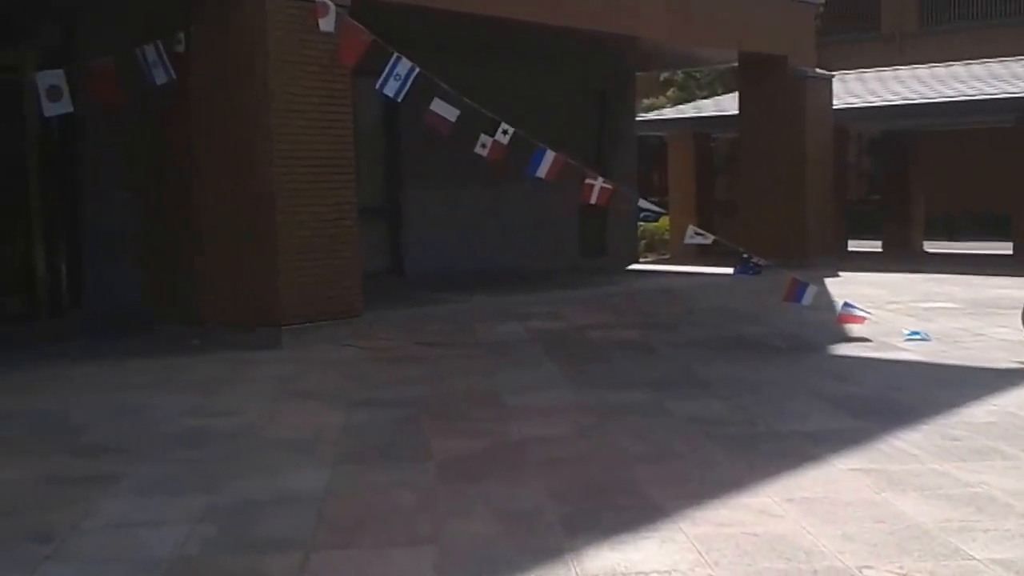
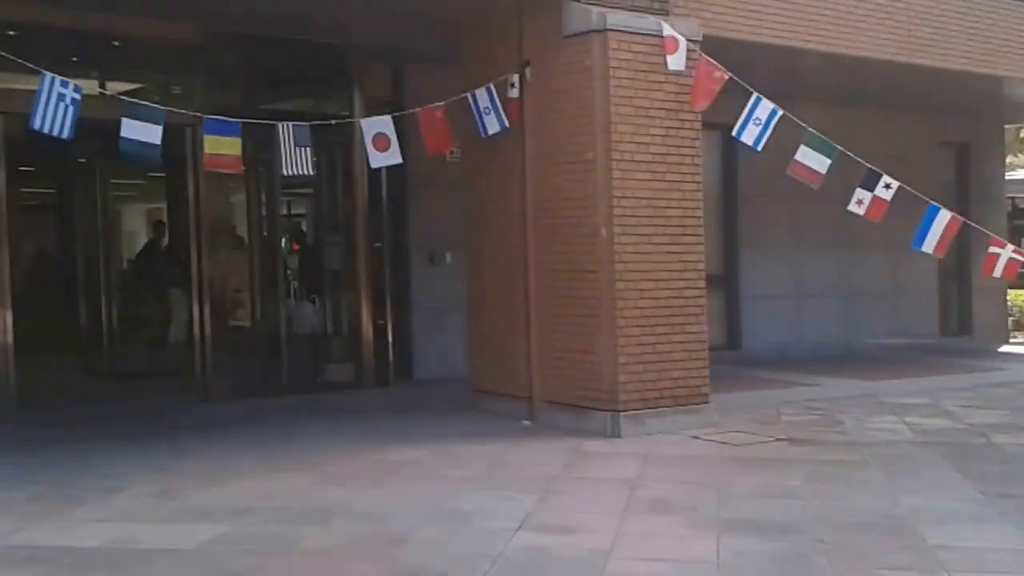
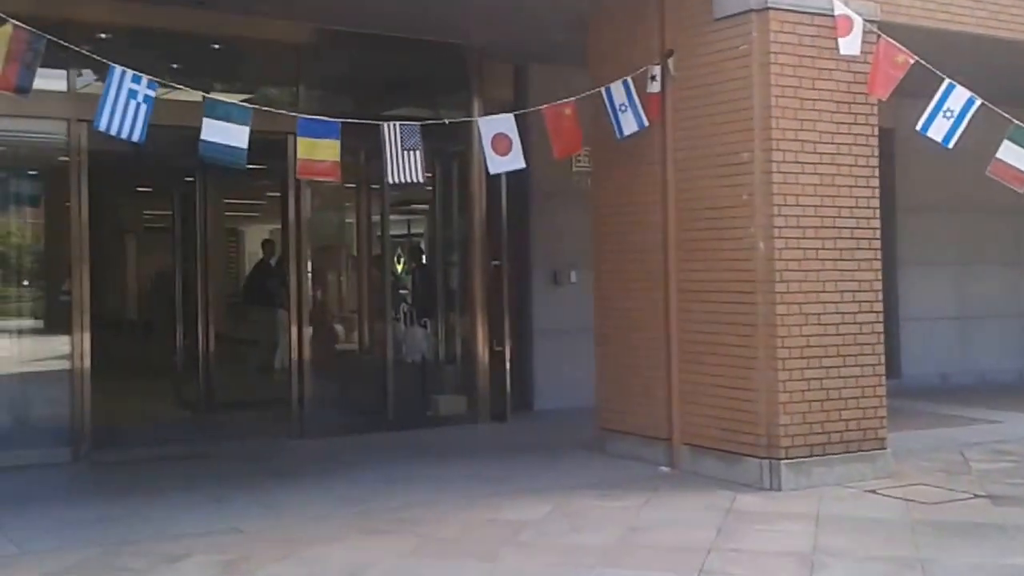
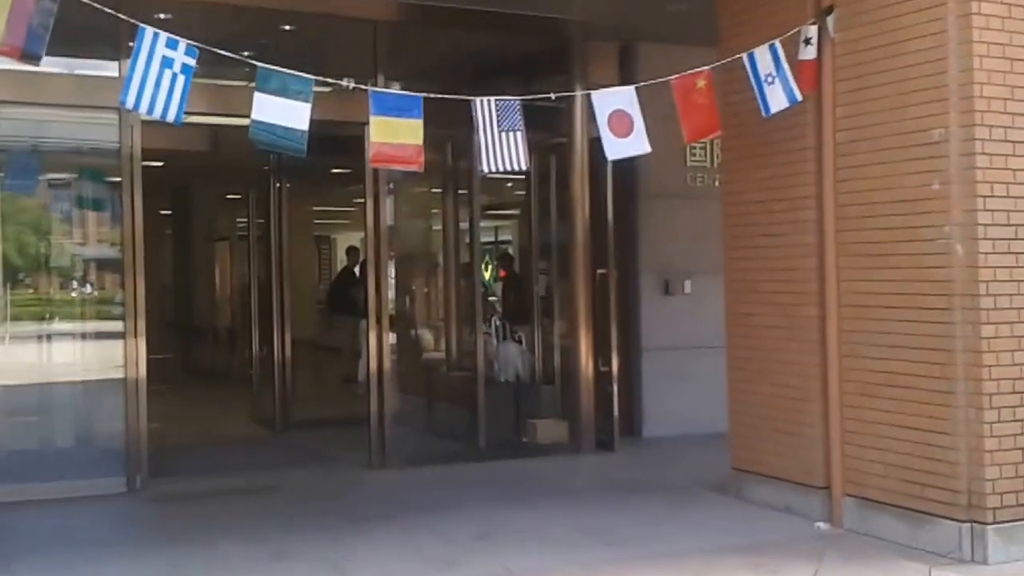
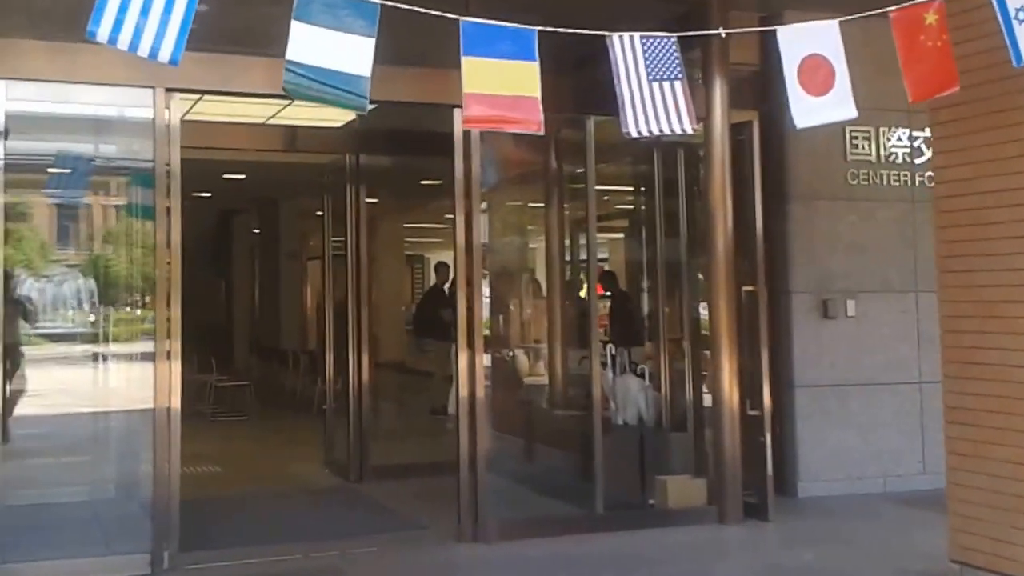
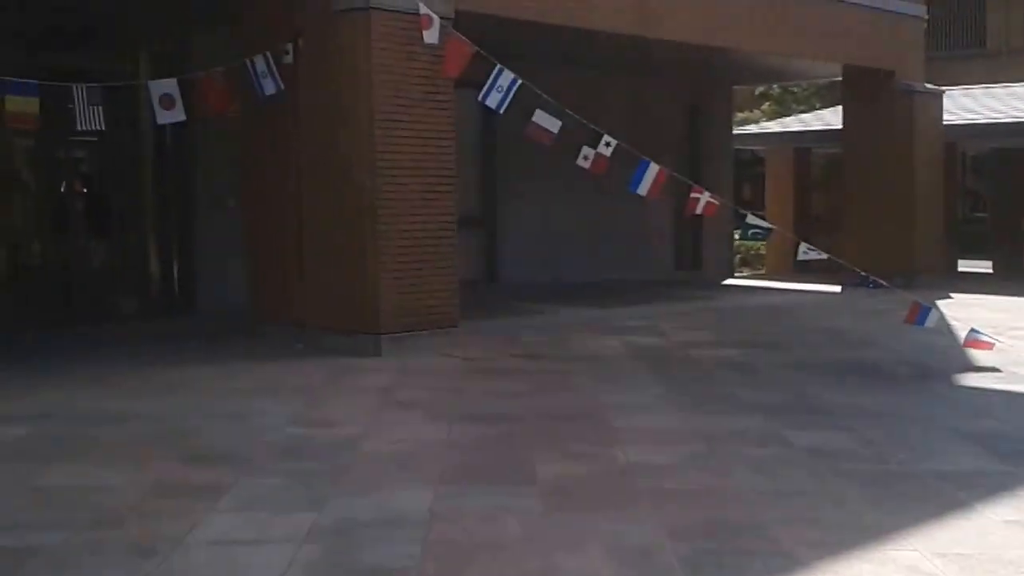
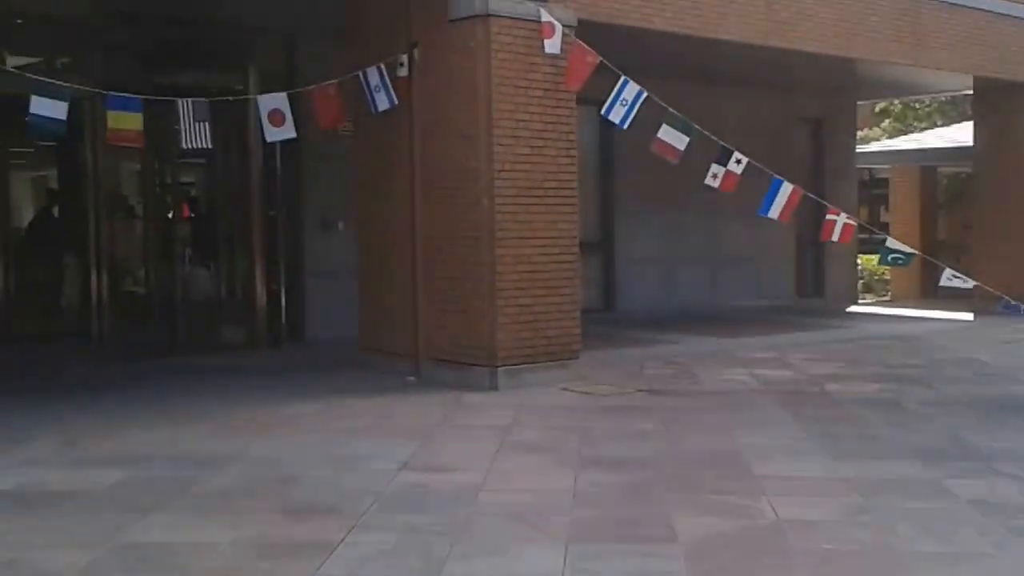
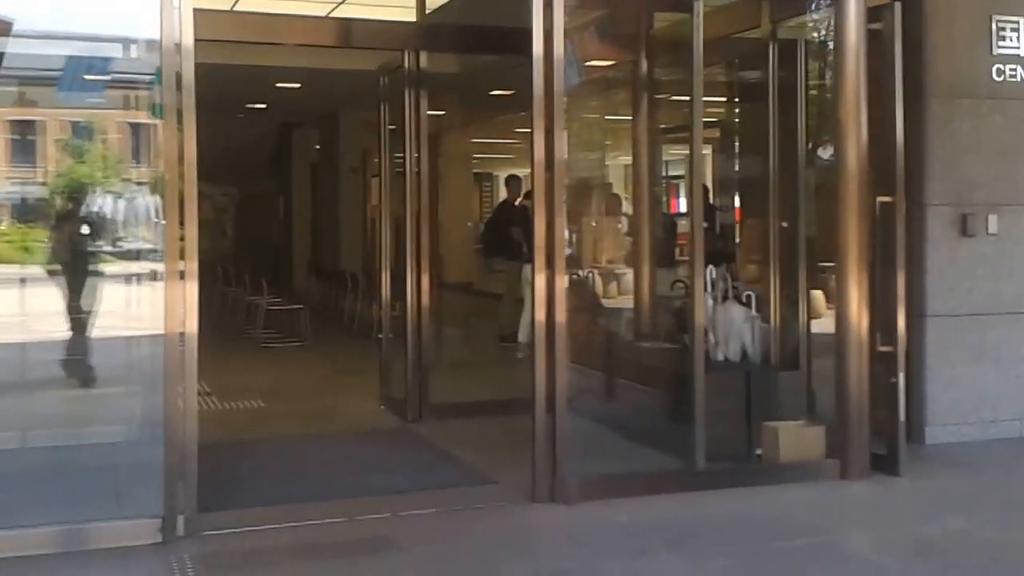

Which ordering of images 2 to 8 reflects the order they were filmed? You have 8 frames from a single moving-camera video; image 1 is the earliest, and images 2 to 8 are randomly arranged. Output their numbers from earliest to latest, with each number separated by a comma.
6, 7, 2, 3, 4, 5, 8
